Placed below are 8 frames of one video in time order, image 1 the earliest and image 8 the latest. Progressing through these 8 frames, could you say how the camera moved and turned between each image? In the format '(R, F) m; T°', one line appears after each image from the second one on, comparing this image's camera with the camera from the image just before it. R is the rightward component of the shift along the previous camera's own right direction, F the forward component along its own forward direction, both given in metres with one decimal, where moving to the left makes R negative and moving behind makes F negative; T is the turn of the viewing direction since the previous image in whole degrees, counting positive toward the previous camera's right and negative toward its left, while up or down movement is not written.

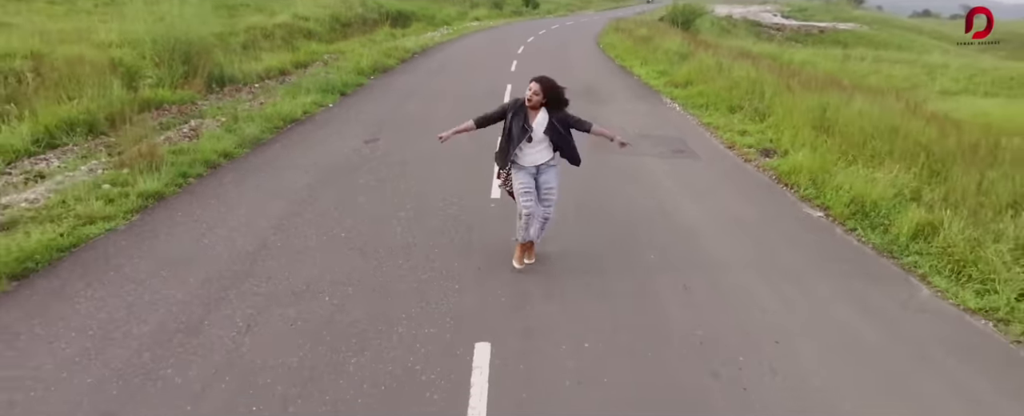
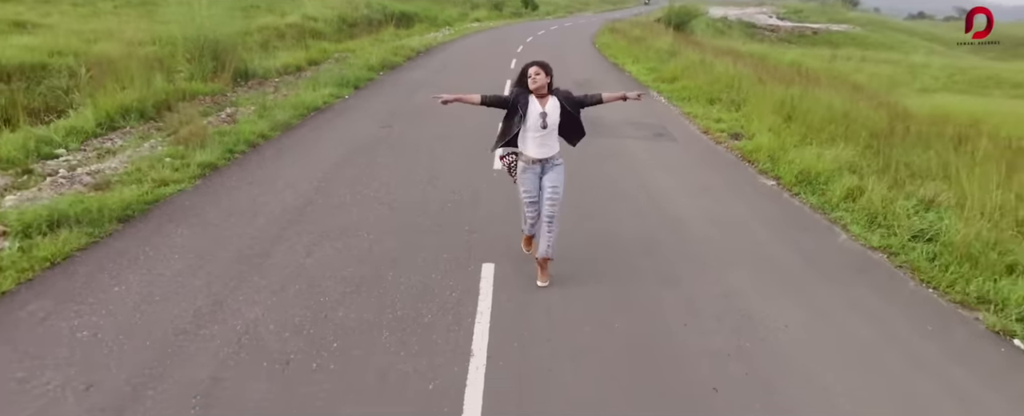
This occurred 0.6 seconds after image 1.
(0.0, -1.4) m; 0°
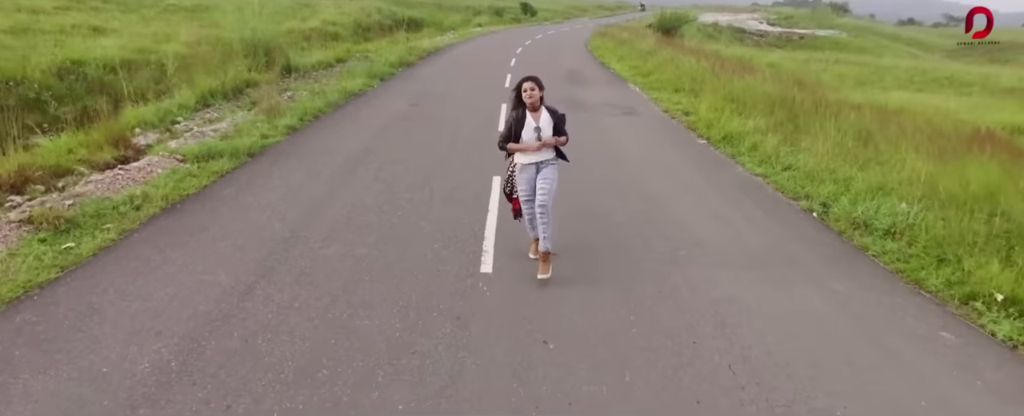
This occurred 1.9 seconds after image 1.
(0.0, -3.2) m; 0°
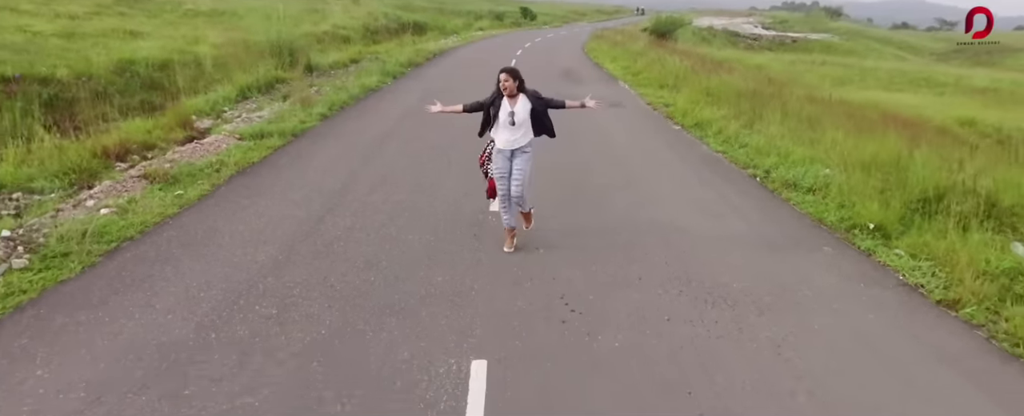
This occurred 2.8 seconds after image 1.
(0.0, -1.9) m; 0°
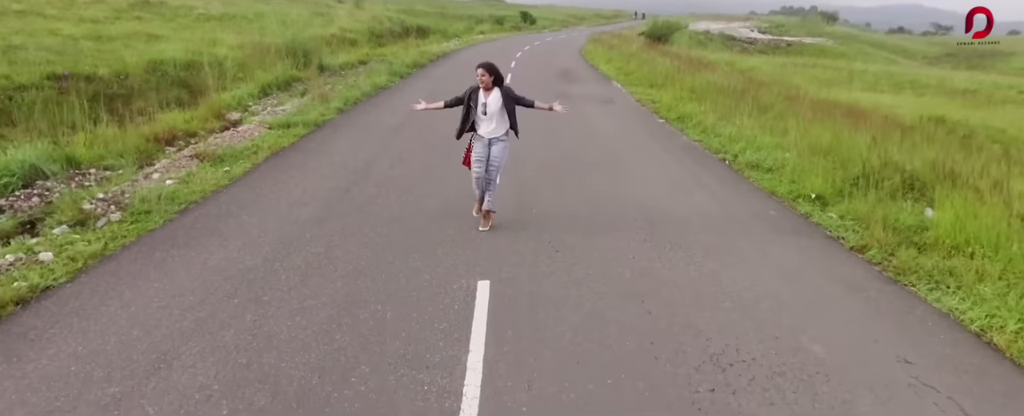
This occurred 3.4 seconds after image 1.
(0.0, -1.3) m; 0°
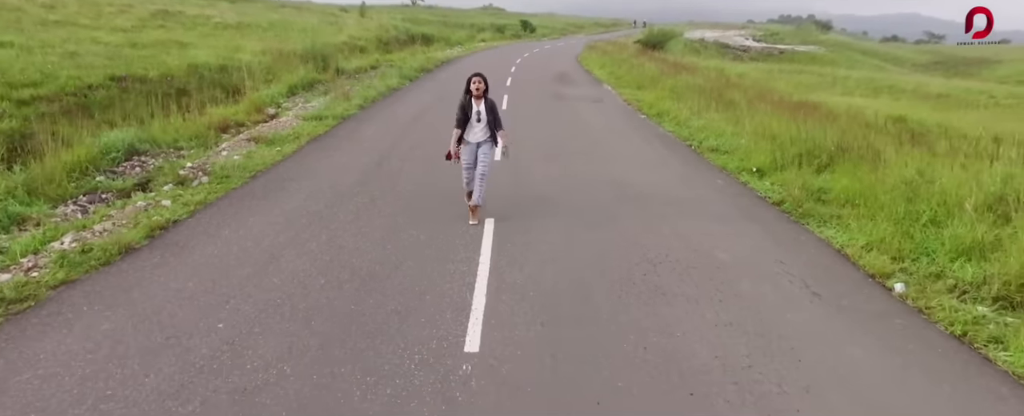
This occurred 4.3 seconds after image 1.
(0.0, -2.0) m; 0°
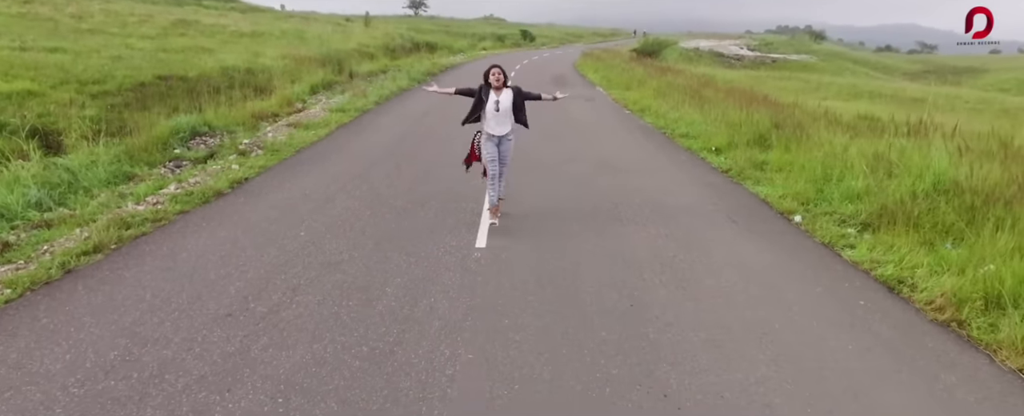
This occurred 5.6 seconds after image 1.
(0.0, -2.0) m; 0°
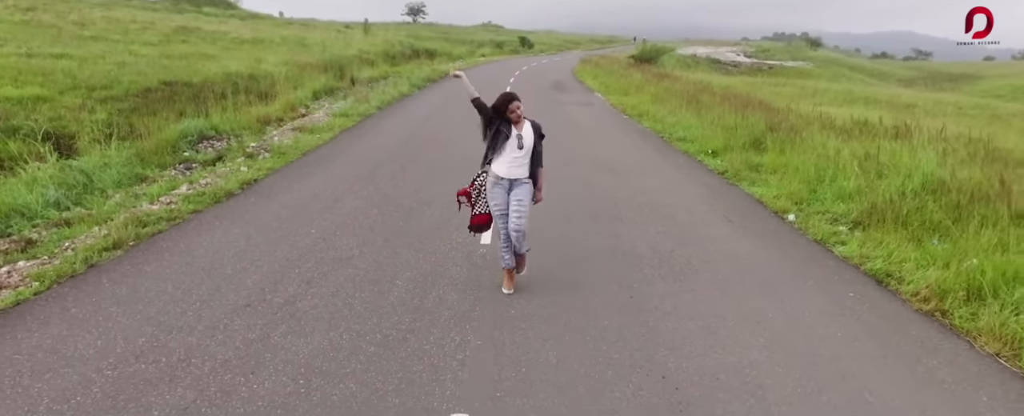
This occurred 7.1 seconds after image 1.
(-0.1, -0.3) m; 0°
